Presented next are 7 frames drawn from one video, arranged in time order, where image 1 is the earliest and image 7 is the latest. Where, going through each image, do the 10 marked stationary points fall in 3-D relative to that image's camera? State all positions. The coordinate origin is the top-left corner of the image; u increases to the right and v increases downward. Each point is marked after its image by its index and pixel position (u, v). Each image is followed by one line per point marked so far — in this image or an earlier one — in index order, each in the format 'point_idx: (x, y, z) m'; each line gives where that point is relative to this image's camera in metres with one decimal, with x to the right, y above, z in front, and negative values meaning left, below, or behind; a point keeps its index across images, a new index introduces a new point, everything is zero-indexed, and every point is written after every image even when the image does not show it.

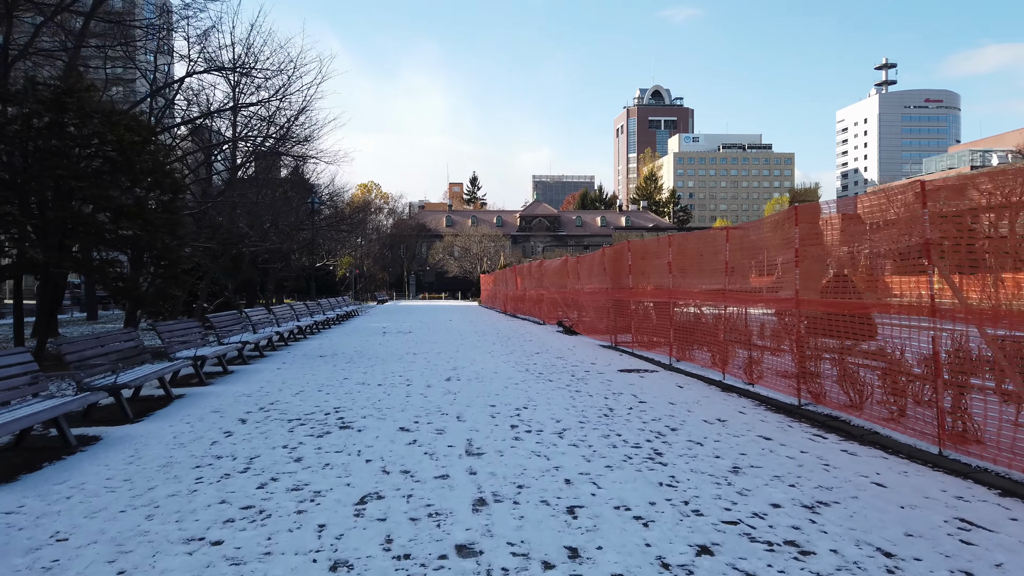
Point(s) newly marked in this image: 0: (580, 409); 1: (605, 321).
0: (+0.6, -1.0, +6.3) m
1: (+1.8, -0.6, +14.0) m
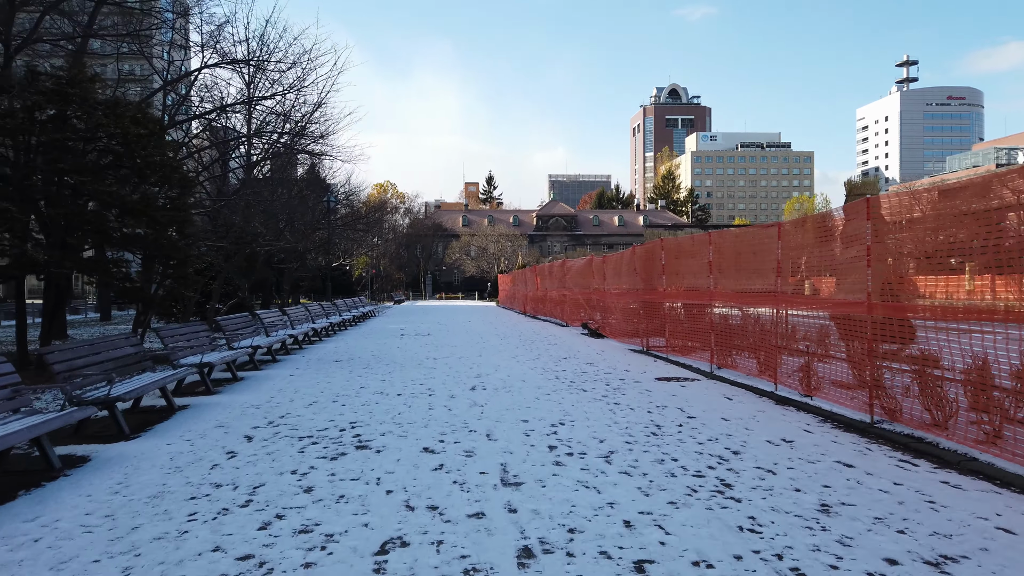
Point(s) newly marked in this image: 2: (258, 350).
0: (+0.9, -1.0, +5.6) m
1: (+2.3, -0.6, +13.3) m
2: (-3.4, -0.8, +9.9) m
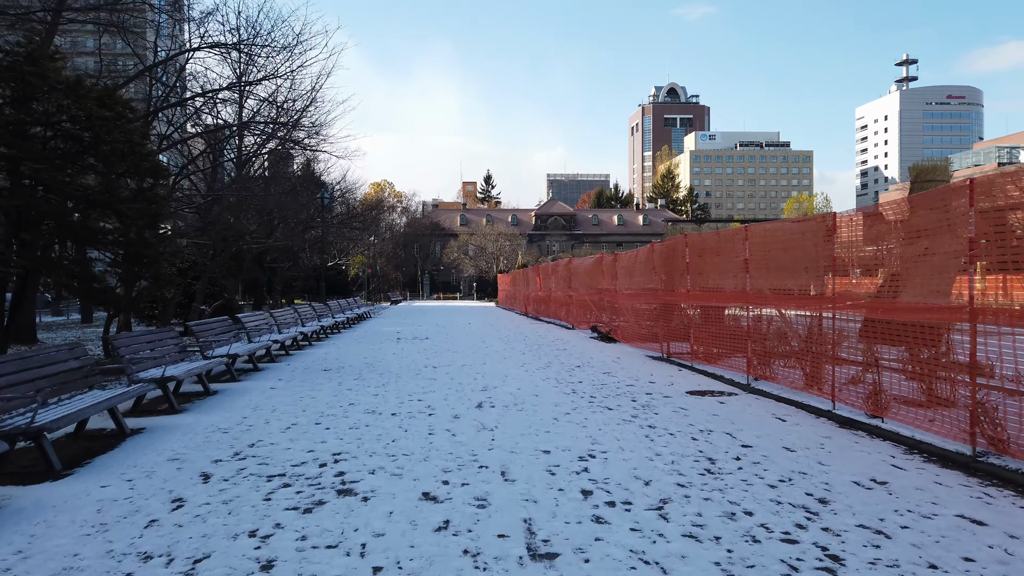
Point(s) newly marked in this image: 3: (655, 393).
0: (+1.0, -1.1, +4.6) m
1: (+2.4, -0.6, +12.2) m
2: (-3.3, -0.9, +8.9) m
3: (+1.4, -1.1, +7.4) m
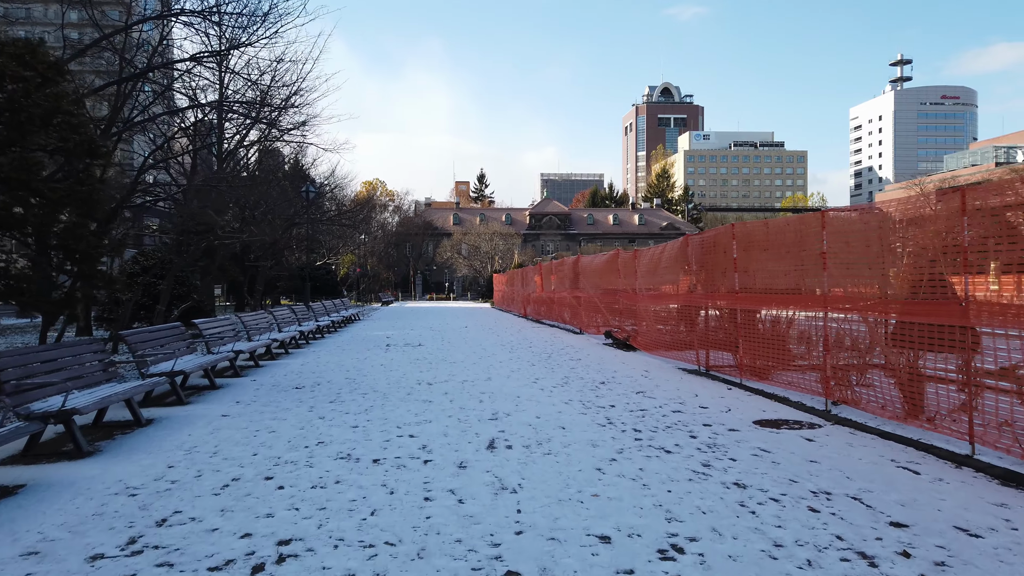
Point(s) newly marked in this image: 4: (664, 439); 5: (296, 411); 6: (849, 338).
0: (+1.1, -1.1, +2.9) m
1: (+2.5, -0.7, +10.6) m
2: (-3.2, -0.9, +7.2) m
3: (+1.6, -1.1, +5.7) m
4: (+1.1, -1.1, +5.2) m
5: (-1.9, -1.1, +6.5) m
6: (+3.0, -0.5, +6.6) m
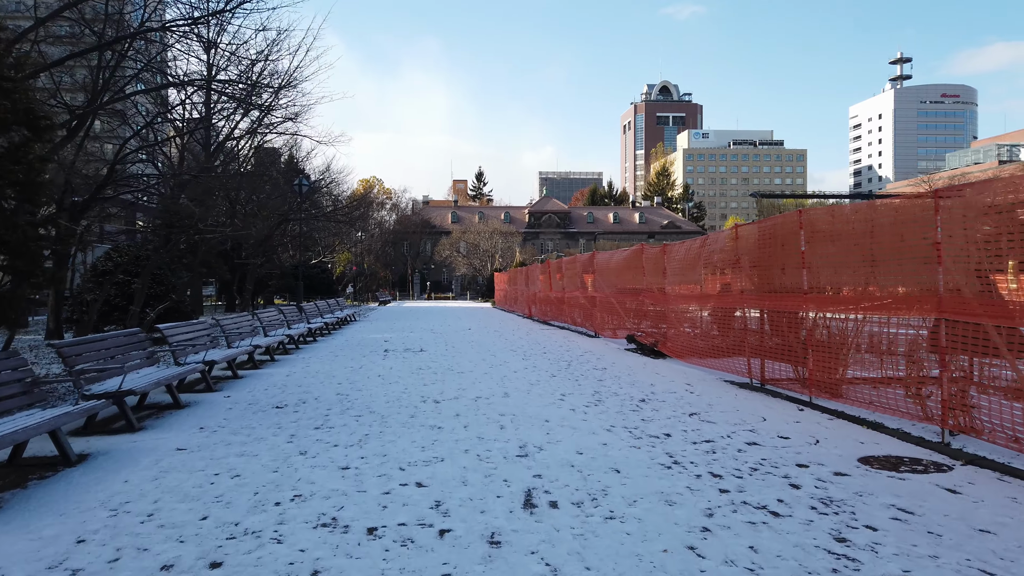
0: (+1.4, -1.1, +1.6) m
1: (+2.7, -0.6, +9.3) m
2: (-3.0, -0.8, +5.8) m
3: (+1.8, -1.1, +4.4) m
4: (+1.3, -1.1, +3.9) m
5: (-1.7, -1.1, +5.2) m
6: (+3.3, -0.4, +5.3) m
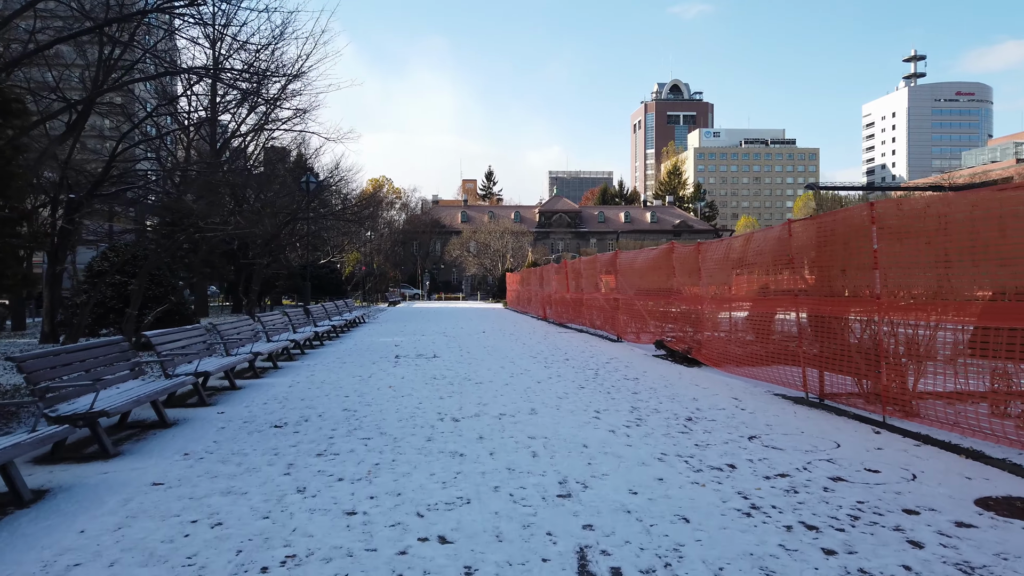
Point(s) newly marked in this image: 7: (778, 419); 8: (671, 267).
0: (+1.6, -1.1, +0.8) m
1: (+2.9, -0.7, +8.5) m
2: (-2.8, -0.9, +5.1) m
3: (+2.0, -1.1, +3.6) m
4: (+1.5, -1.1, +3.0) m
5: (-1.5, -1.1, +4.4) m
6: (+3.5, -0.5, +4.4) m
7: (+2.1, -1.0, +5.9) m
8: (+2.5, +0.3, +11.8) m
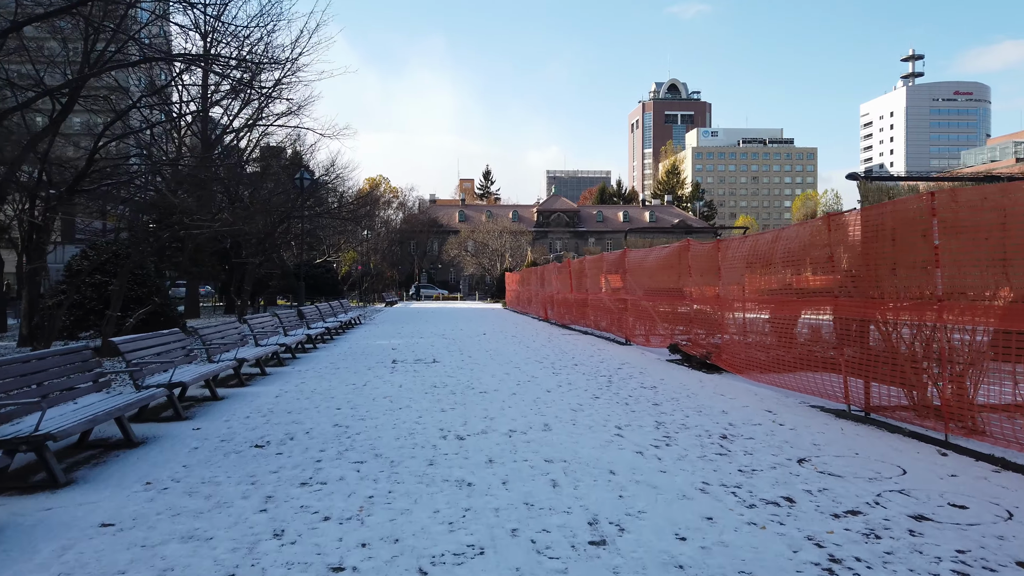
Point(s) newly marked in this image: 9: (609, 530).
0: (+1.7, -1.1, +0.1) m
1: (+3.0, -0.7, +7.8) m
2: (-2.7, -0.9, +4.4) m
3: (+2.1, -1.1, +2.9) m
4: (+1.6, -1.1, +2.4) m
5: (-1.4, -1.1, +3.7) m
6: (+3.6, -0.5, +3.8) m
7: (+2.2, -1.1, +5.3) m
8: (+2.5, +0.3, +11.1) m
9: (+0.4, -1.1, +3.3) m
